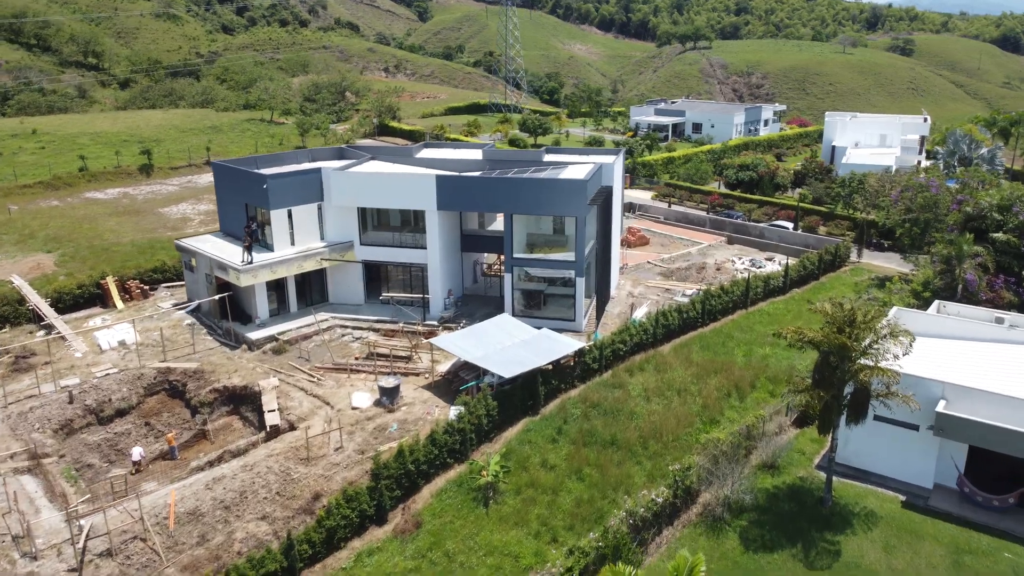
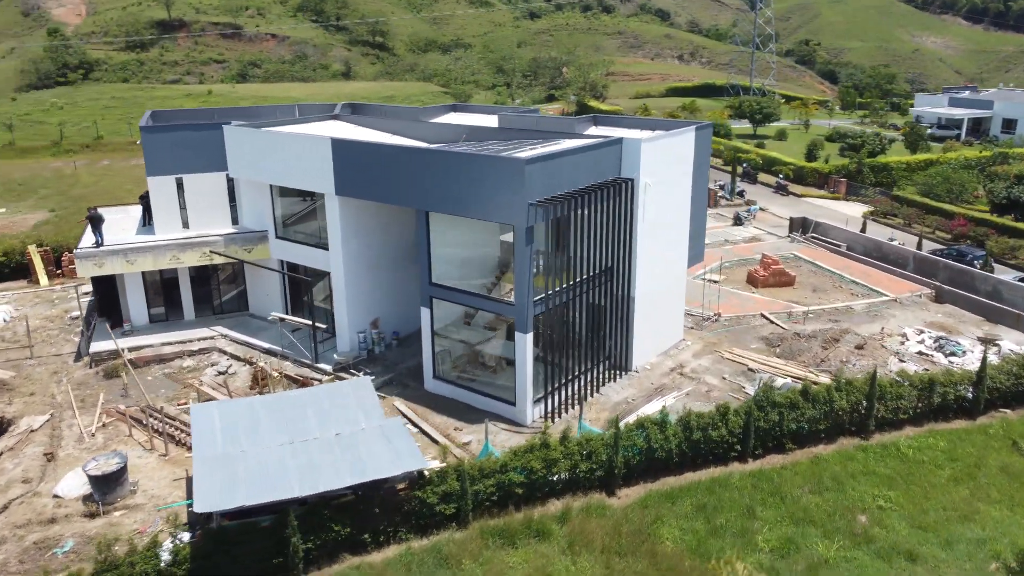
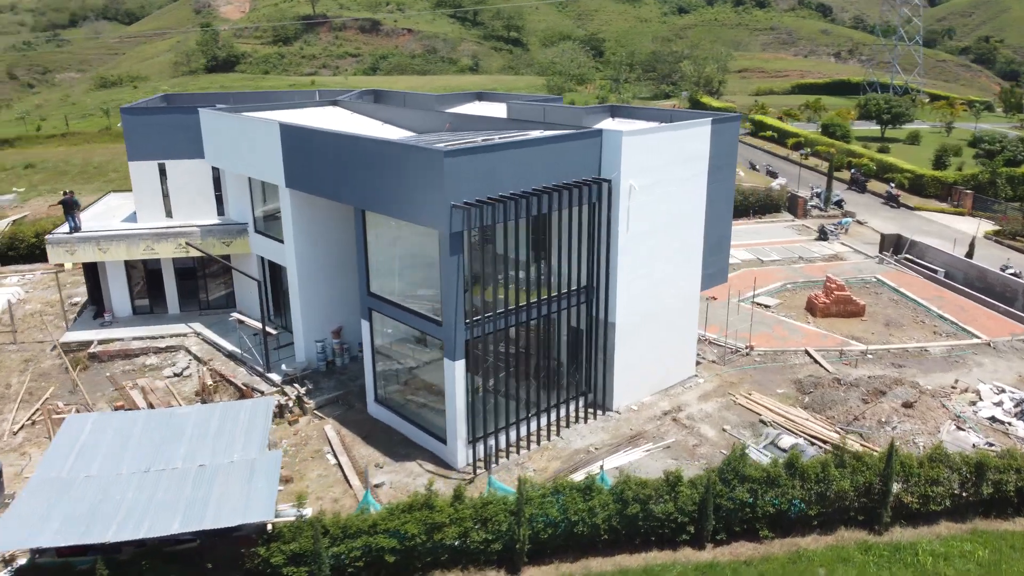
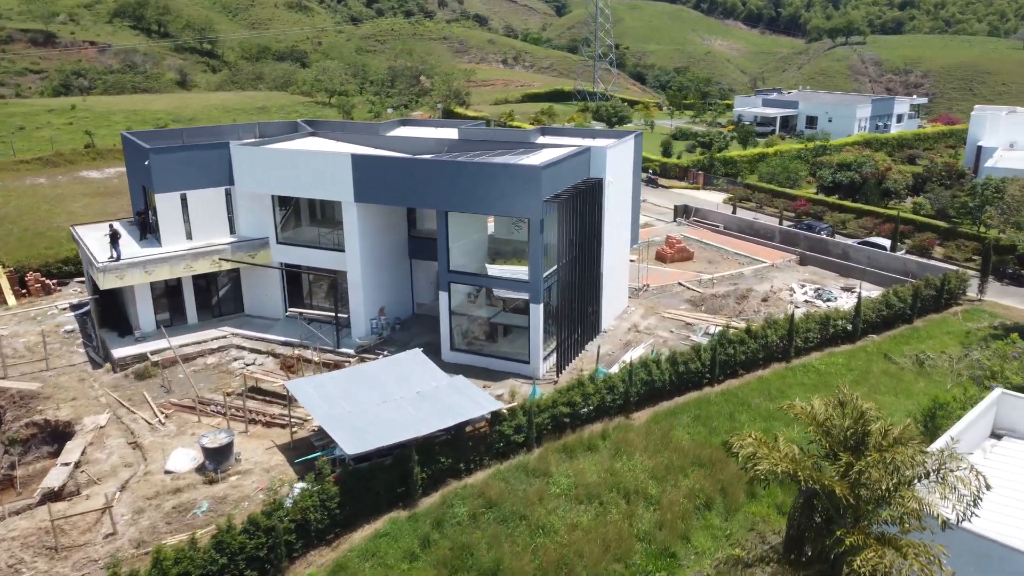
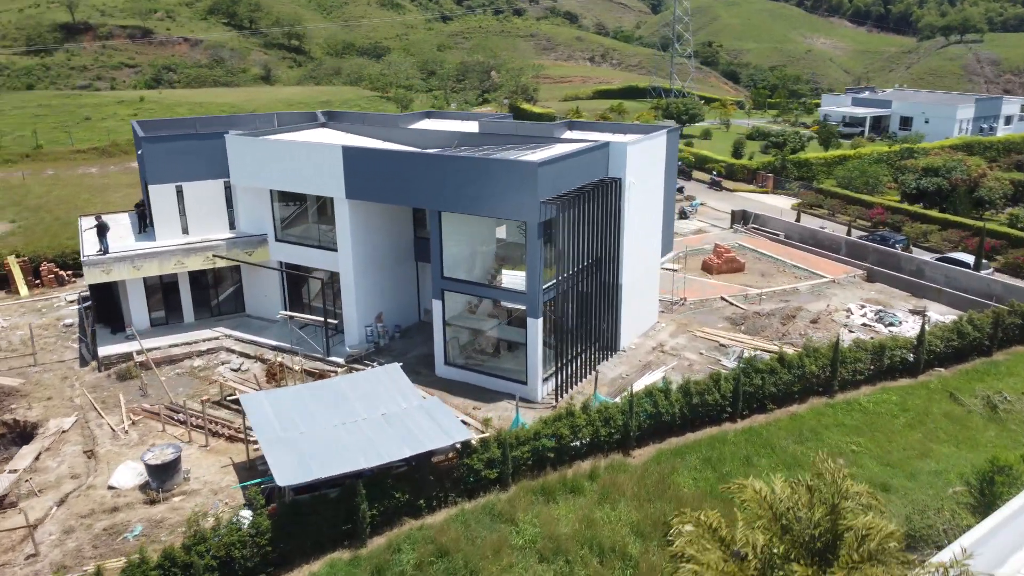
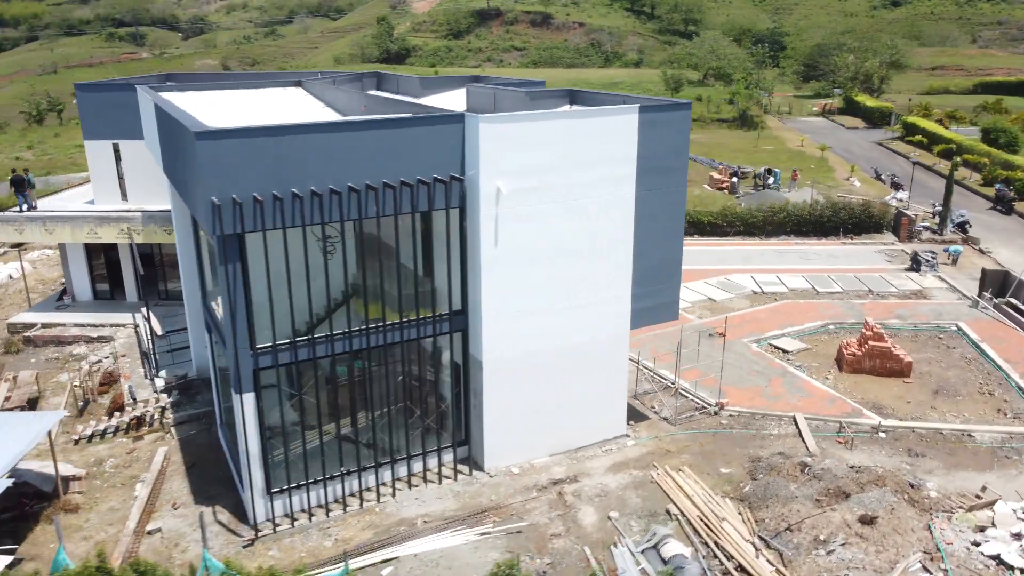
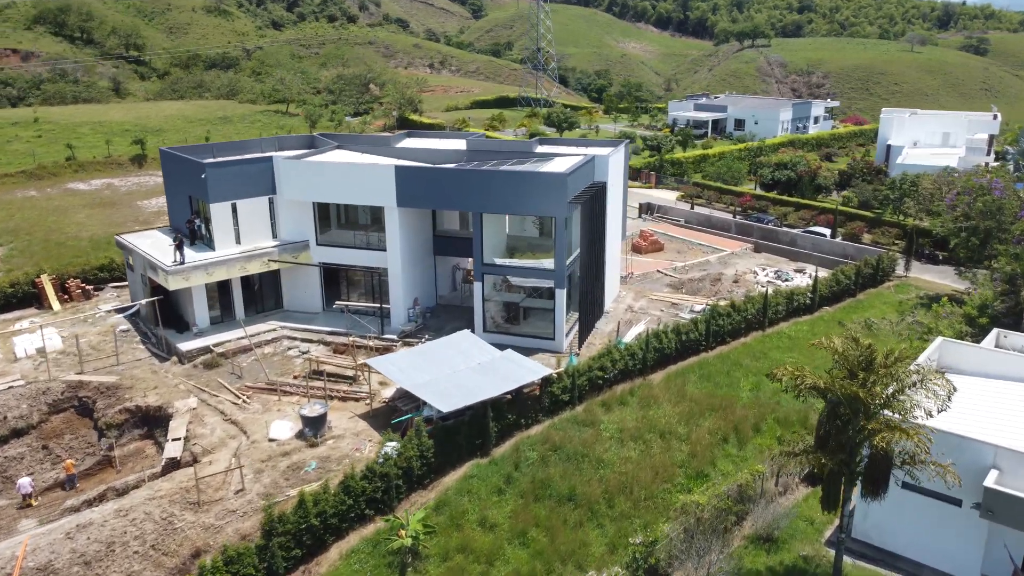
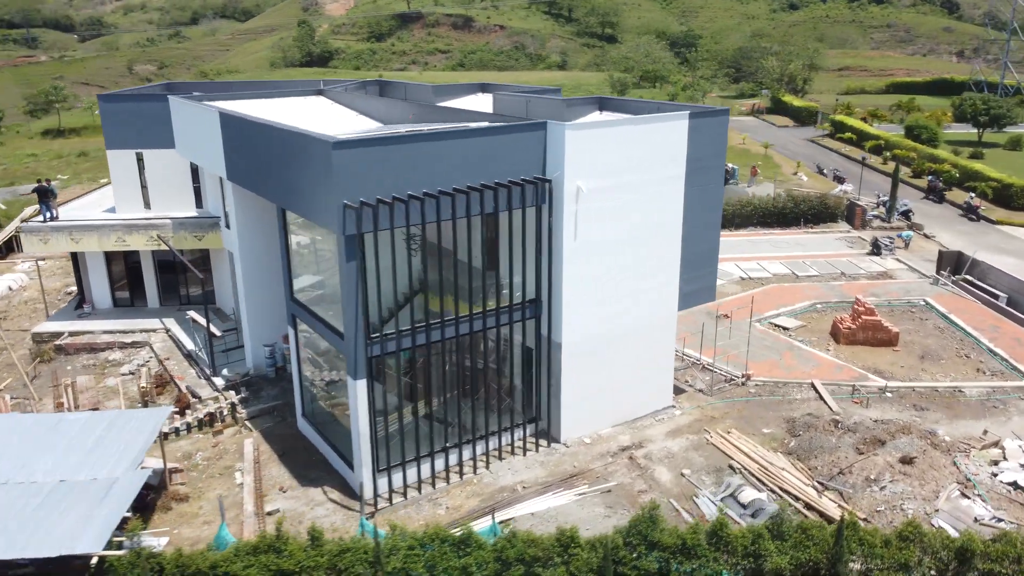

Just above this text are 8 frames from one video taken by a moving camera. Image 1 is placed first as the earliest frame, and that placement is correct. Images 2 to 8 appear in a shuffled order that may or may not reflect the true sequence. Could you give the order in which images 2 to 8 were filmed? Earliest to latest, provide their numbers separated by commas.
7, 4, 5, 2, 3, 8, 6
